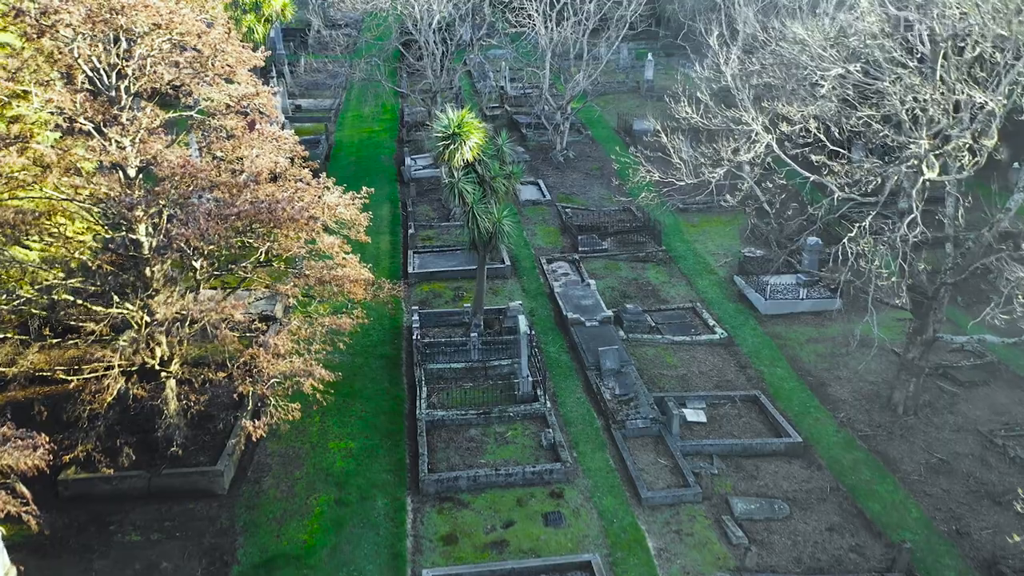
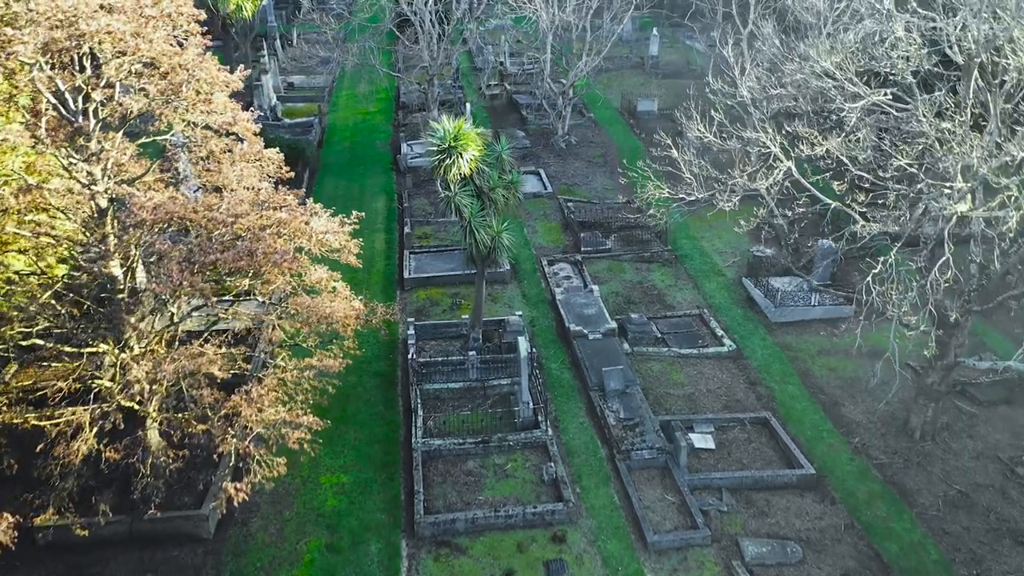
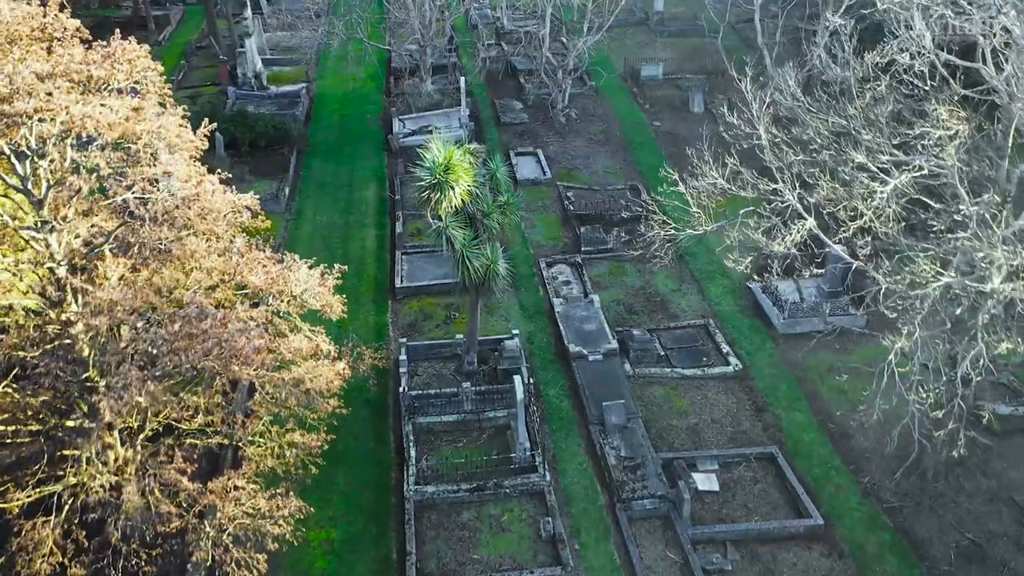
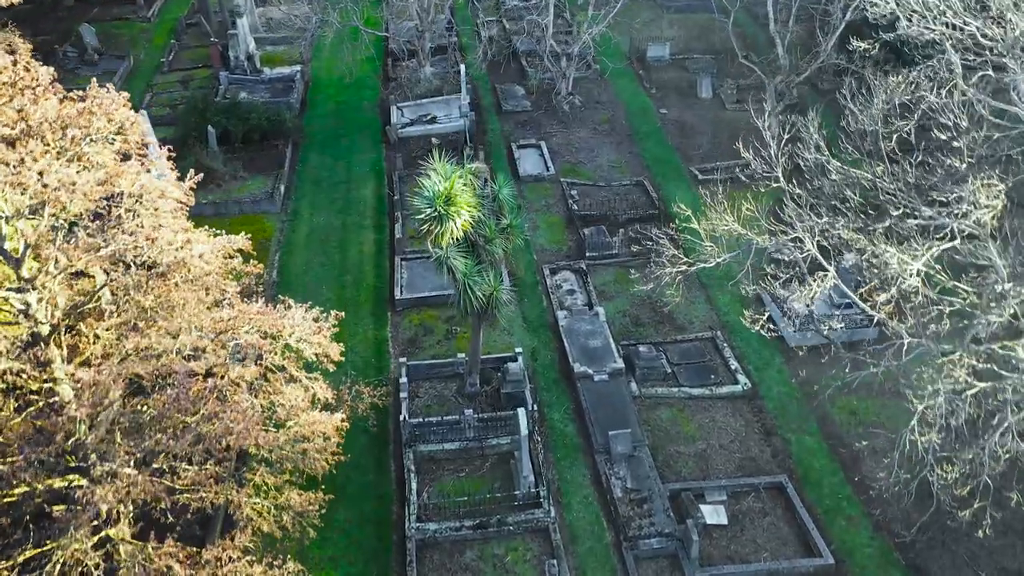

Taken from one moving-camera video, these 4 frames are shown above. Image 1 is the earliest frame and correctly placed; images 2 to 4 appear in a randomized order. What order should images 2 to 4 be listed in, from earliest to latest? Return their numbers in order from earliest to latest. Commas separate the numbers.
2, 3, 4
